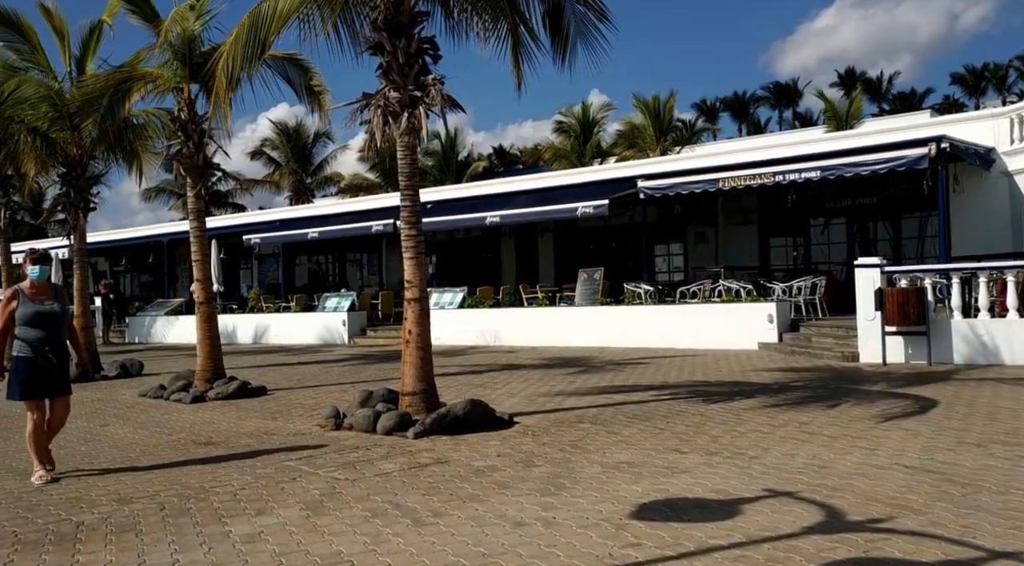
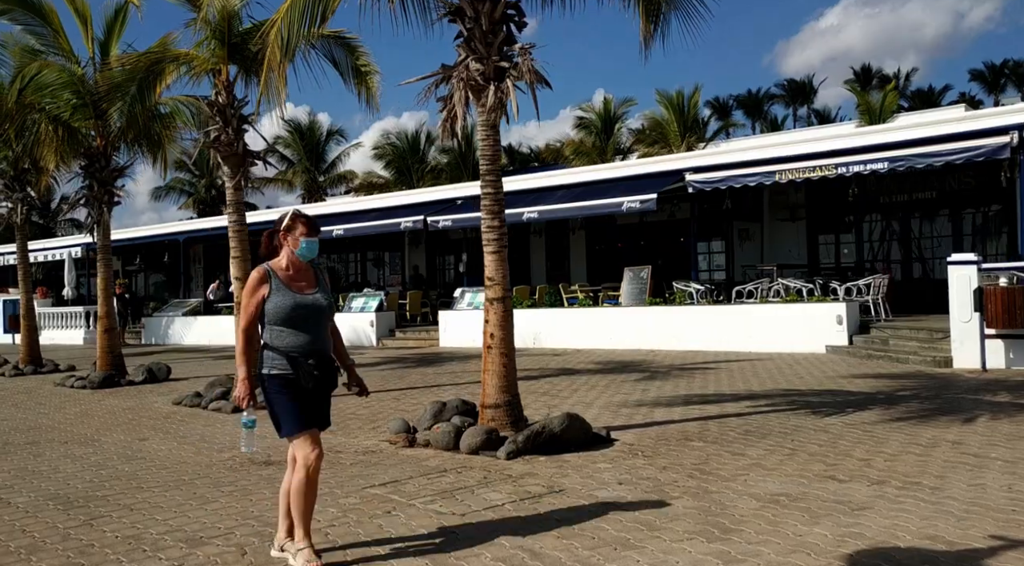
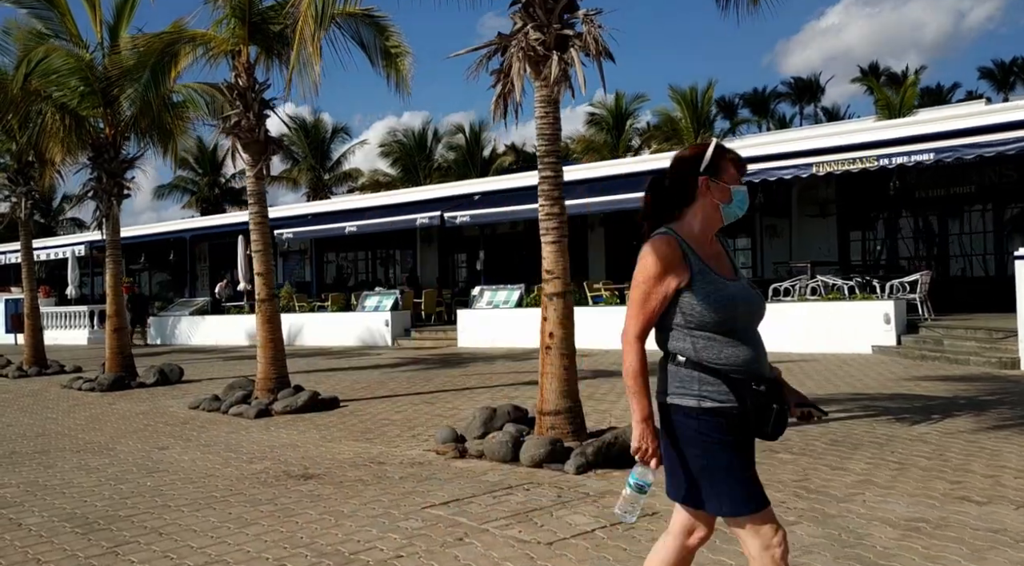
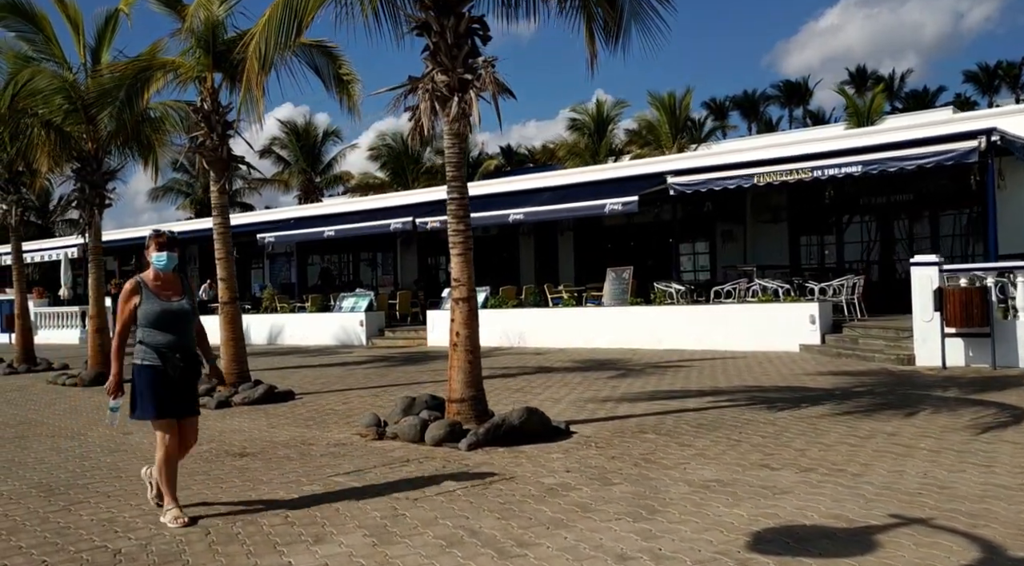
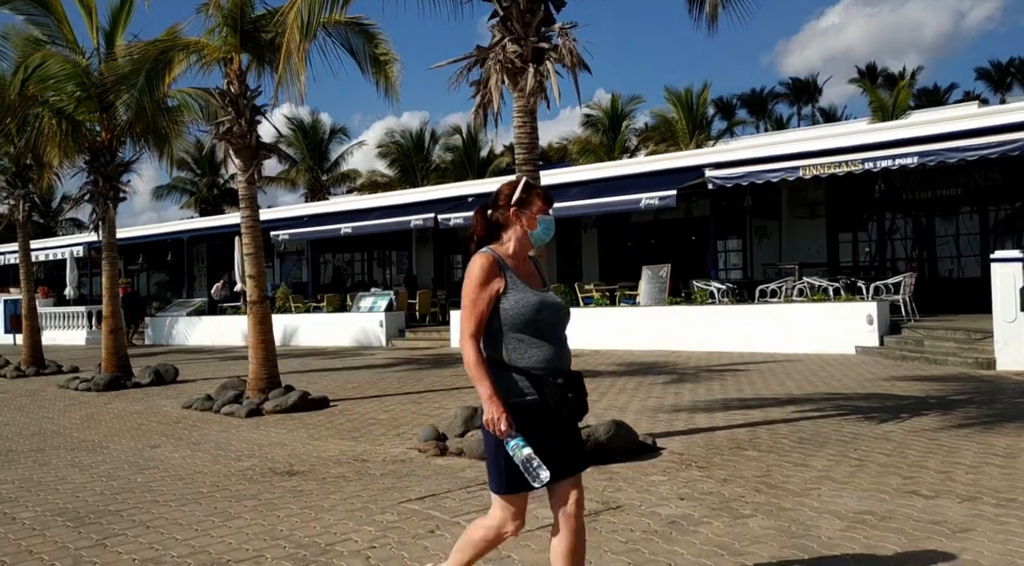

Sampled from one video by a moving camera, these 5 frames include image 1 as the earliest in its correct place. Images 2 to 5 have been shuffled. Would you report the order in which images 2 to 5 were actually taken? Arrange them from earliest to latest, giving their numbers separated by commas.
4, 2, 5, 3
